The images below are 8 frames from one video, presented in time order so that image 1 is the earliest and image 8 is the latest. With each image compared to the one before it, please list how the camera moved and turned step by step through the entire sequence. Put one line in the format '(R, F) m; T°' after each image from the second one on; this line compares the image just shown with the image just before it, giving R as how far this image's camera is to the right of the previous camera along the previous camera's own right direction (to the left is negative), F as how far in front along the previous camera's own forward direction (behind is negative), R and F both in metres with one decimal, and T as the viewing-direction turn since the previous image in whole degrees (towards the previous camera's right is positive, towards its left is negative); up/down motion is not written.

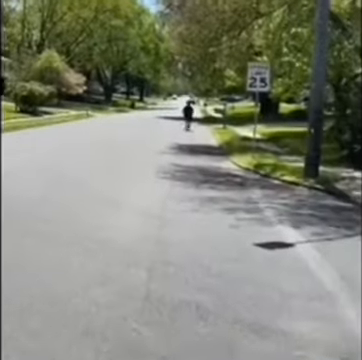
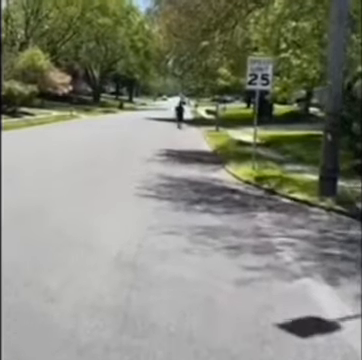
(+0.1, +2.8) m; +1°
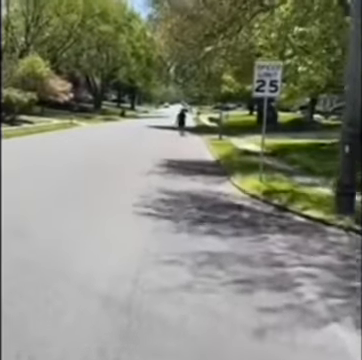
(0.0, +1.1) m; 0°
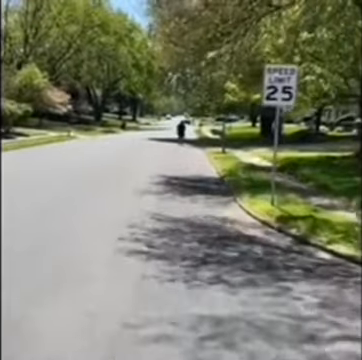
(+0.1, +2.1) m; 0°
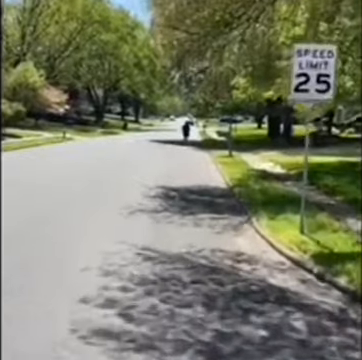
(0.0, +3.2) m; 0°
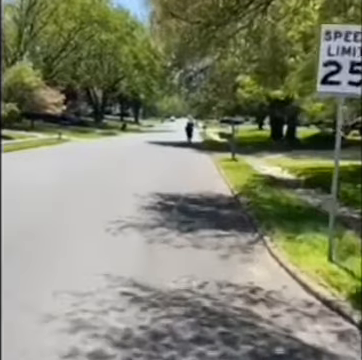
(0.0, +1.9) m; 0°
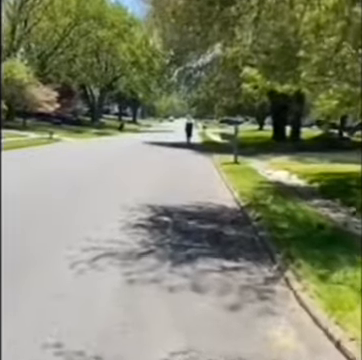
(0.0, +2.4) m; 0°
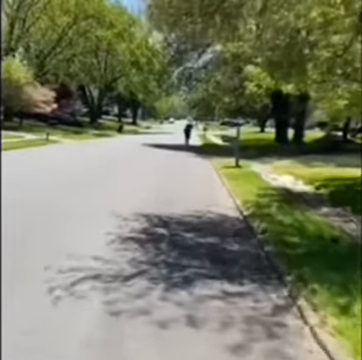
(0.0, +1.1) m; 0°
